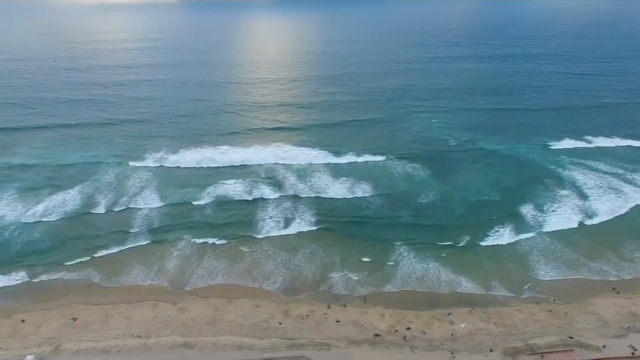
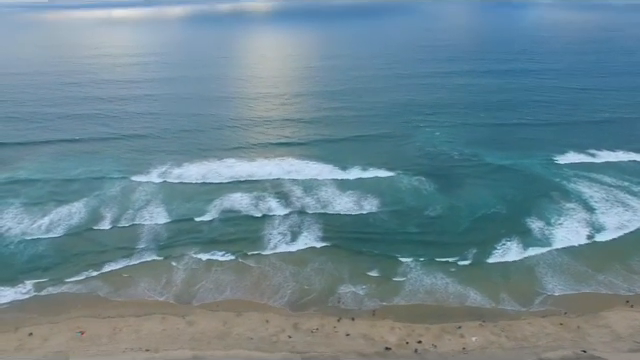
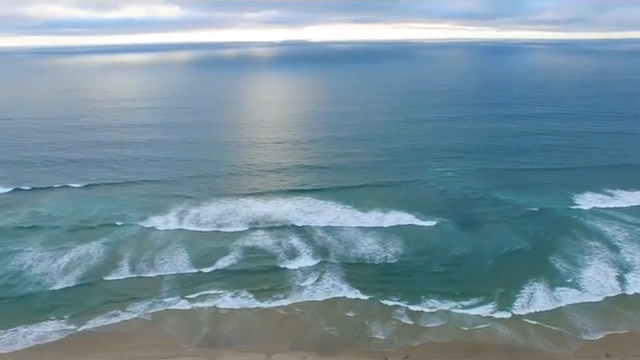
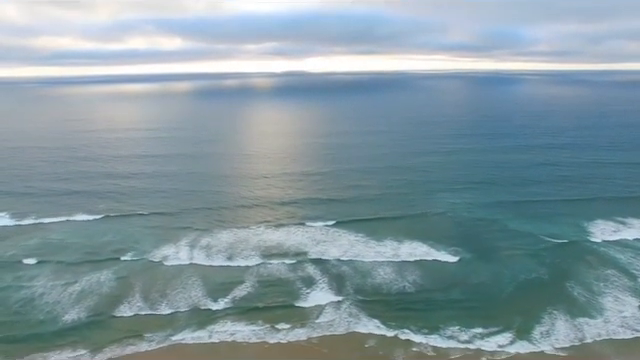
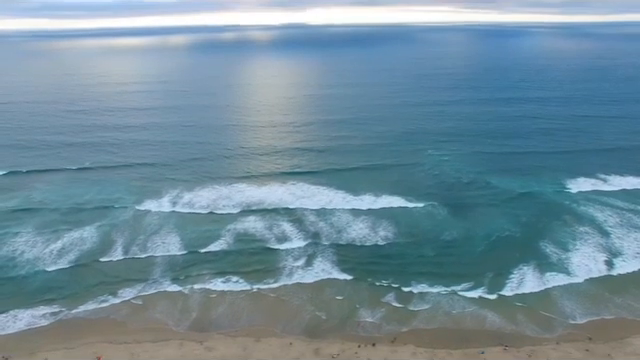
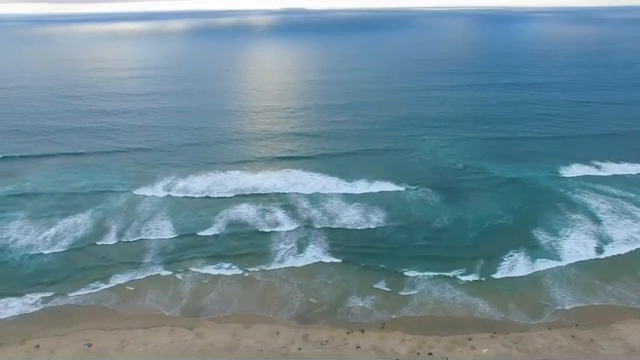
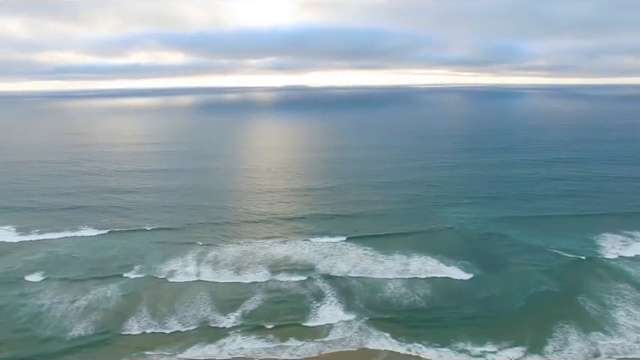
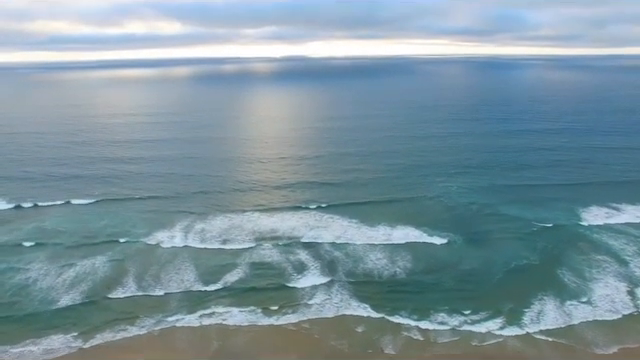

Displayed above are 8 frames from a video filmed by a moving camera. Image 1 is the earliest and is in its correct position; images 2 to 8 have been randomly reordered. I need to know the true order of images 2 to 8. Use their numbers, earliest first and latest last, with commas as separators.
2, 6, 5, 3, 8, 4, 7
